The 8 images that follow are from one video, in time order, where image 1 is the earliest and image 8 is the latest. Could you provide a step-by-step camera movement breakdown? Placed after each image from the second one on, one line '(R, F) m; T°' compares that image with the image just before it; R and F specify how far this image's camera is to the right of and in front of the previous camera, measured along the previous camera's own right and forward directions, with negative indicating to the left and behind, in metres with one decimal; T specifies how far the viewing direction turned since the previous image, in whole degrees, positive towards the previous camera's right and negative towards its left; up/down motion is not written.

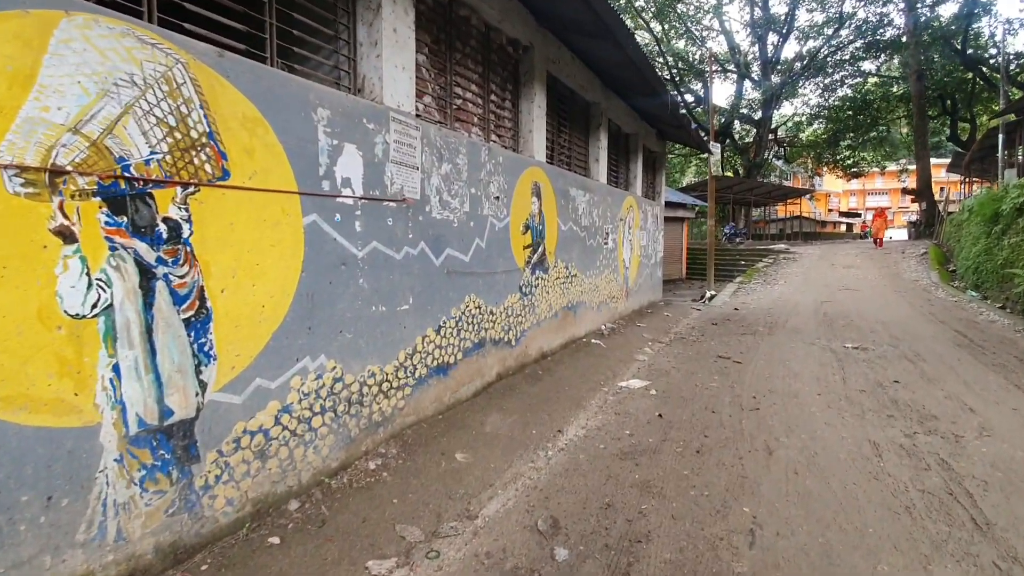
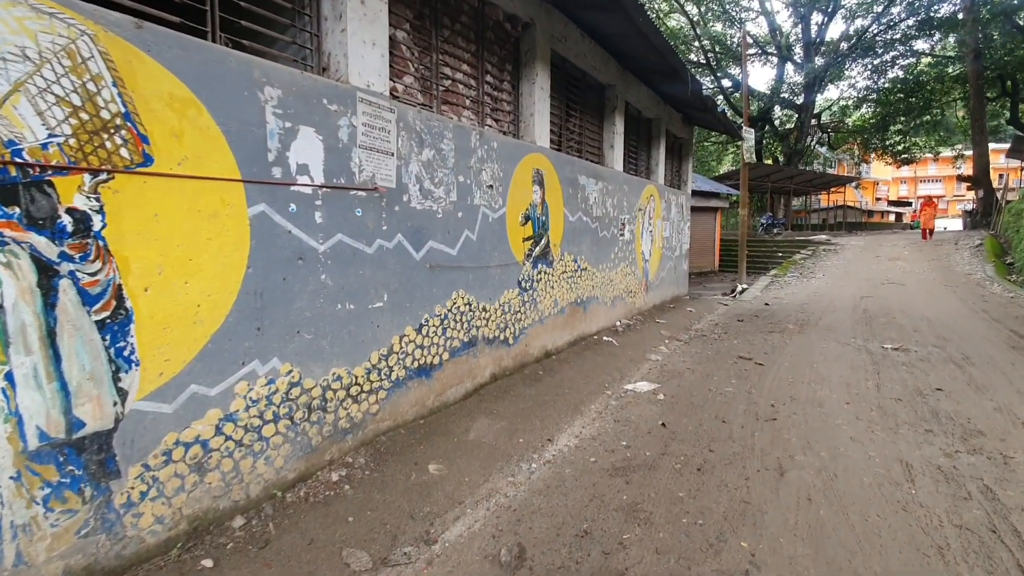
(+0.3, +0.3) m; -4°
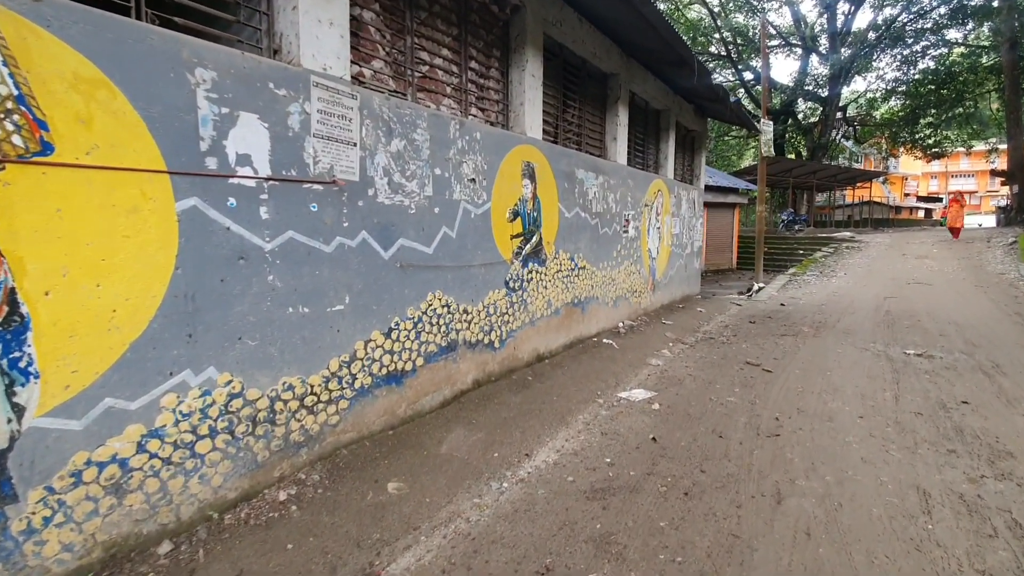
(+0.3, +0.3) m; -2°
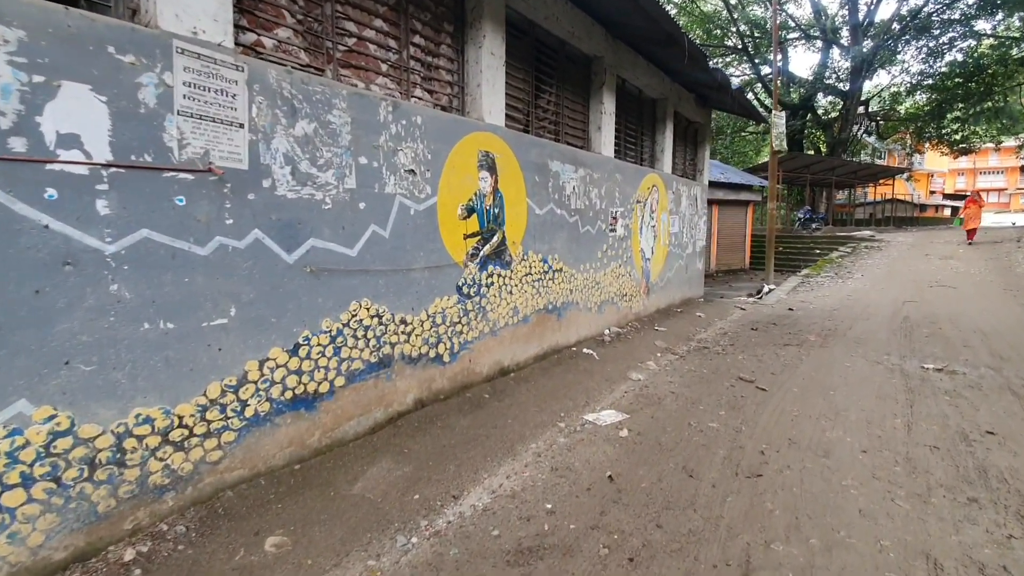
(+0.5, +0.6) m; -2°
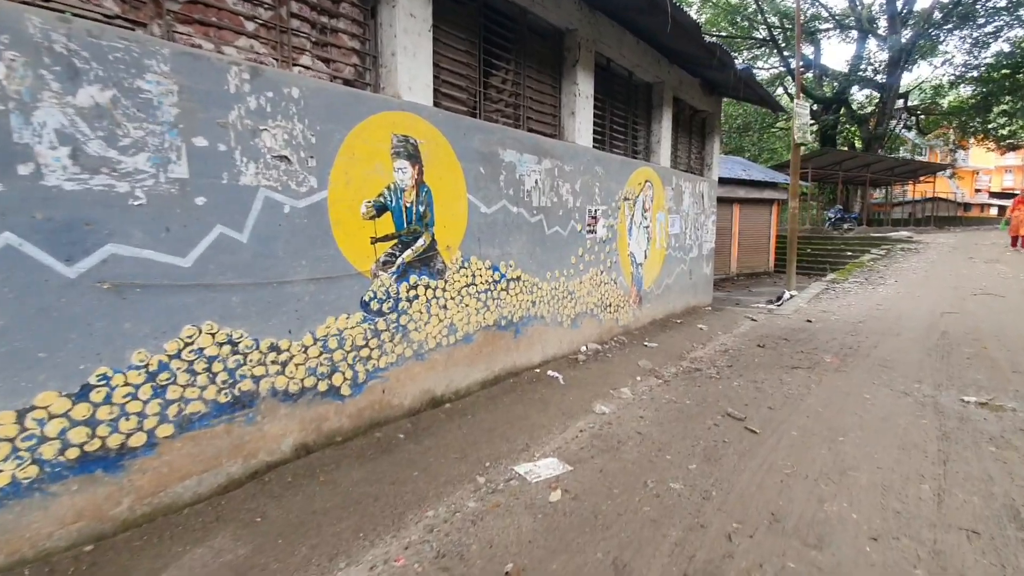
(+0.7, +0.8) m; -3°
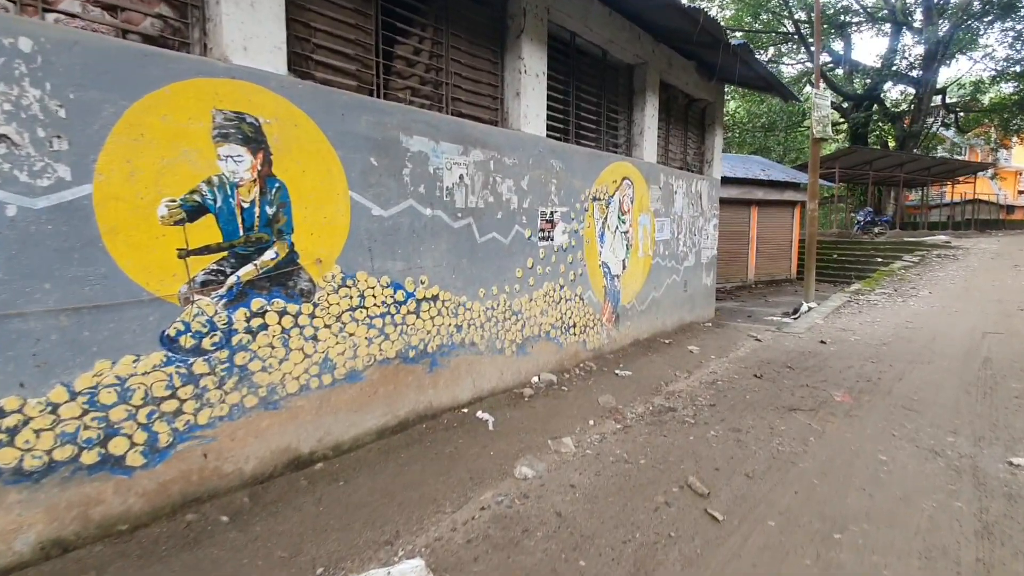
(+0.8, +0.9) m; -3°
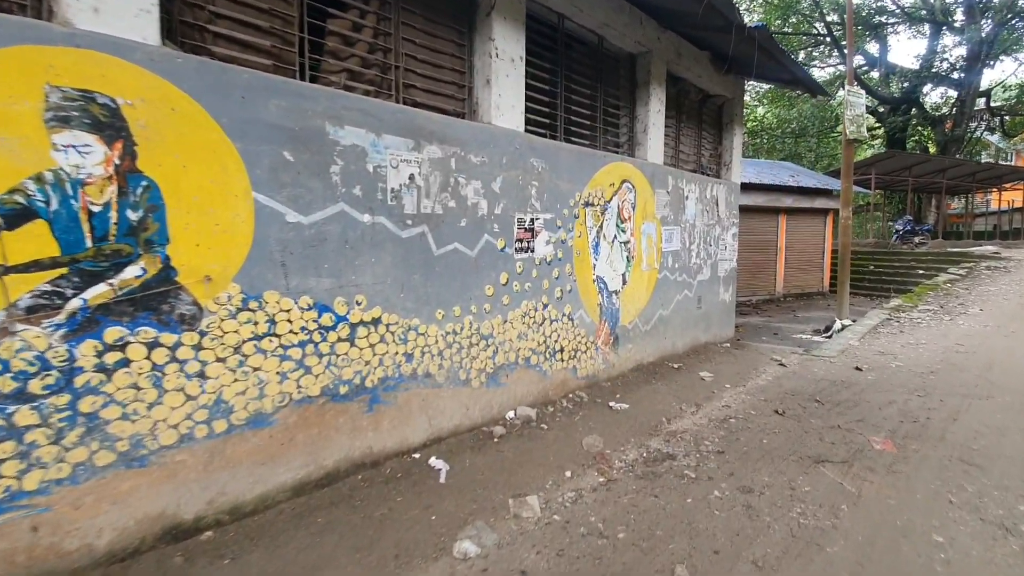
(+0.4, +0.7) m; -3°
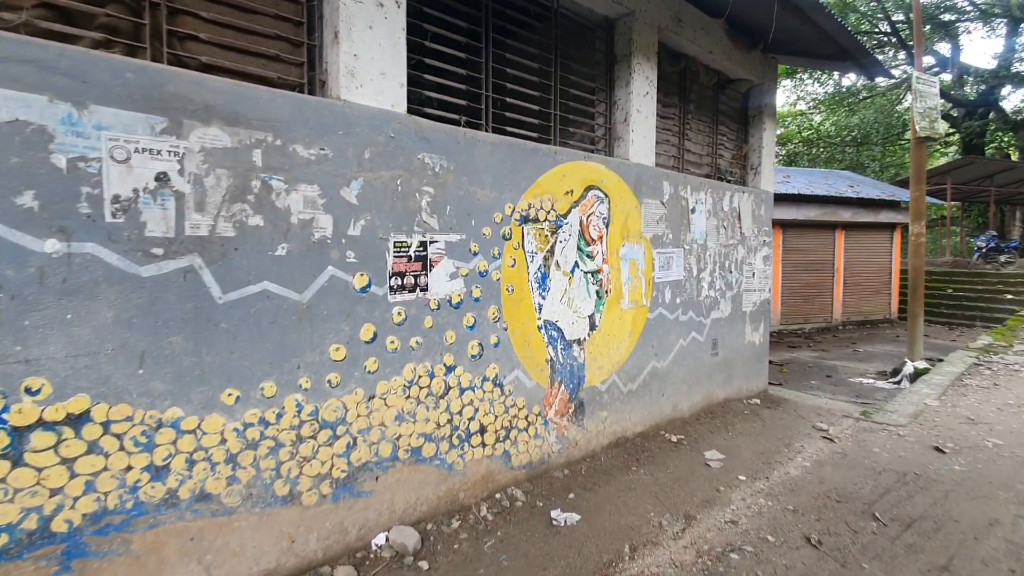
(+0.9, +1.4) m; -5°
